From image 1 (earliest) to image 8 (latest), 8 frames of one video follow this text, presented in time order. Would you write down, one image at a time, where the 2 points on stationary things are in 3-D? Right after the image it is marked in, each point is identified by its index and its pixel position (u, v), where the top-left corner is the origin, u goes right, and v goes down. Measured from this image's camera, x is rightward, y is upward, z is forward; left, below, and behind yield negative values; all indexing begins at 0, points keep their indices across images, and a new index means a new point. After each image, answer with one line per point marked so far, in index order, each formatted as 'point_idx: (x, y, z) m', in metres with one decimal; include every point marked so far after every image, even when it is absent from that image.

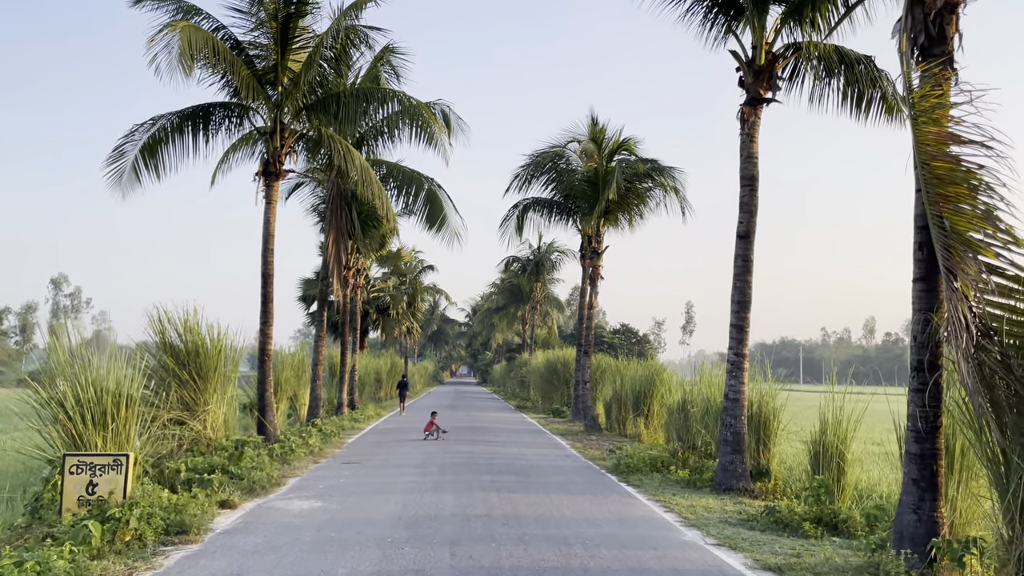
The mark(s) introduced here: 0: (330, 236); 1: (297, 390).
0: (-4.0, +1.2, +18.1) m
1: (-4.9, -2.4, +19.0) m
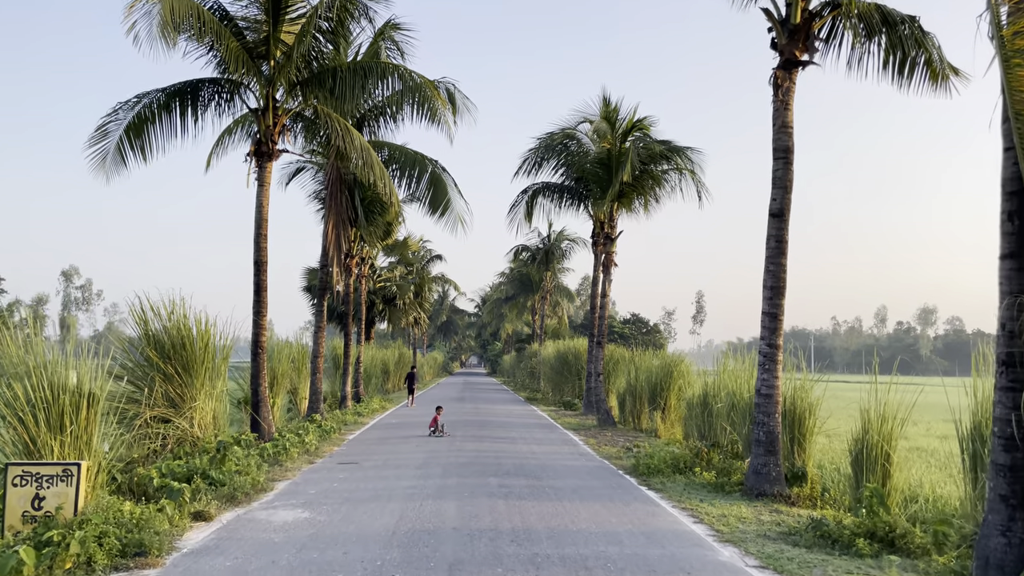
0: (-3.8, +1.4, +17.2) m
1: (-4.7, -2.1, +18.1) m
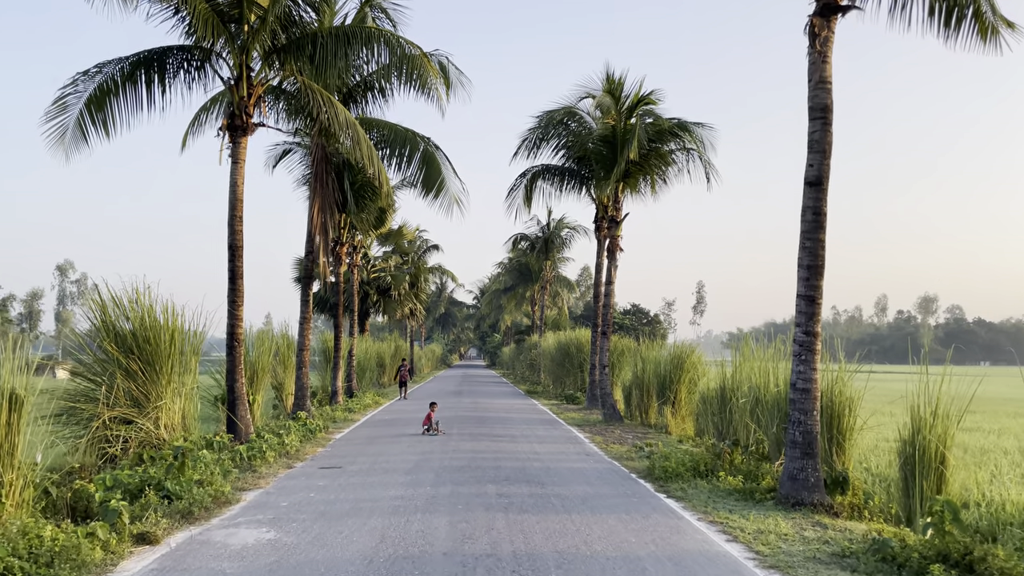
0: (-3.8, +1.6, +16.1) m
1: (-4.7, -1.9, +17.0) m
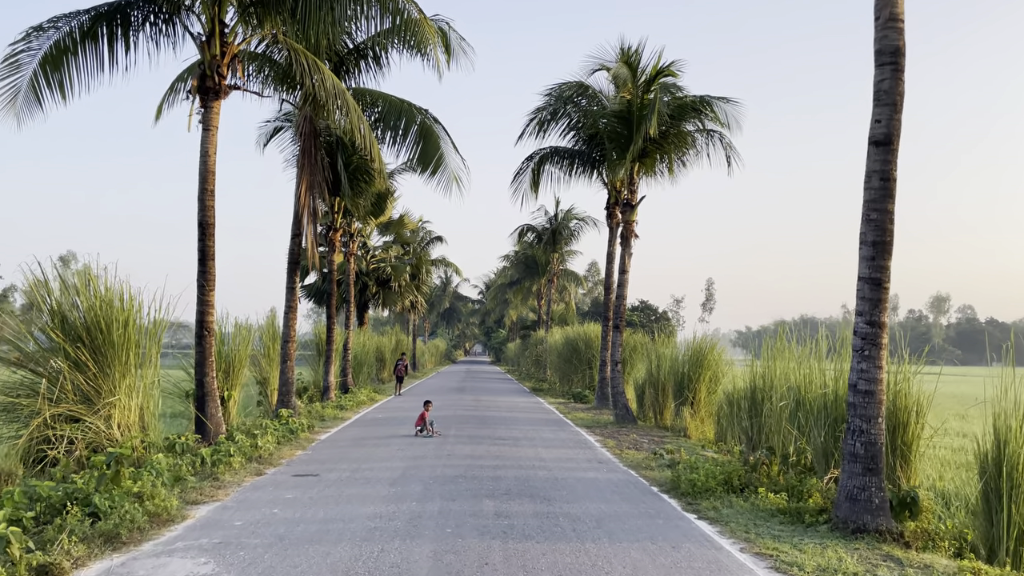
0: (-3.7, +1.9, +14.8) m
1: (-4.6, -1.6, +15.7) m
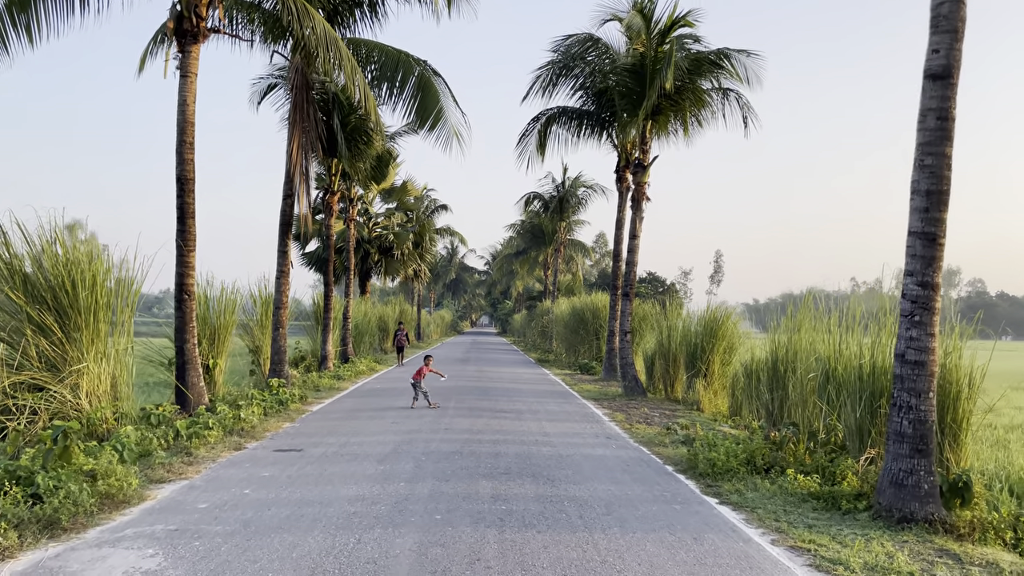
0: (-3.7, +2.5, +13.9) m
1: (-4.6, -1.0, +15.0) m
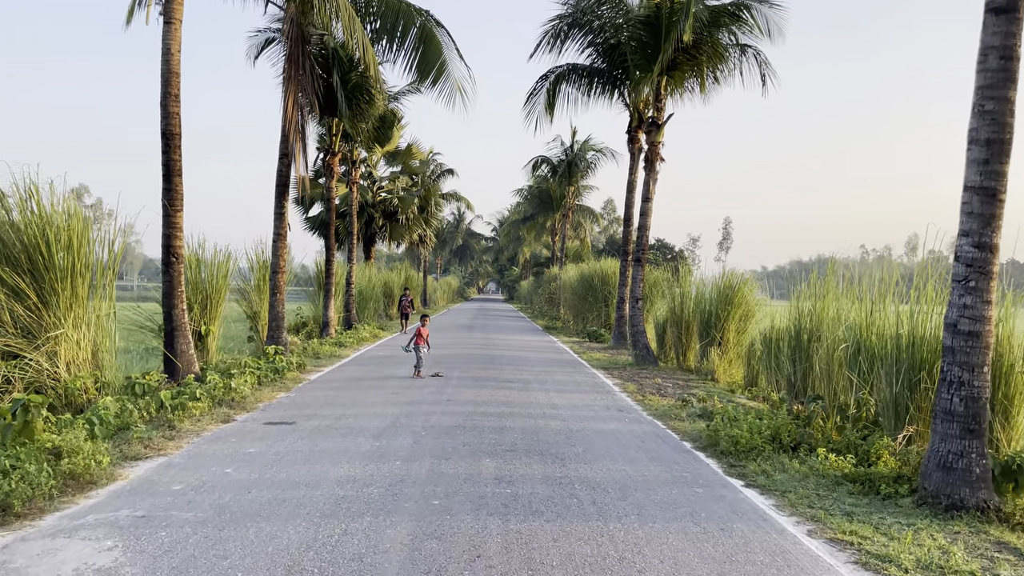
0: (-3.6, +3.1, +13.2) m
1: (-4.5, -0.3, +14.4) m
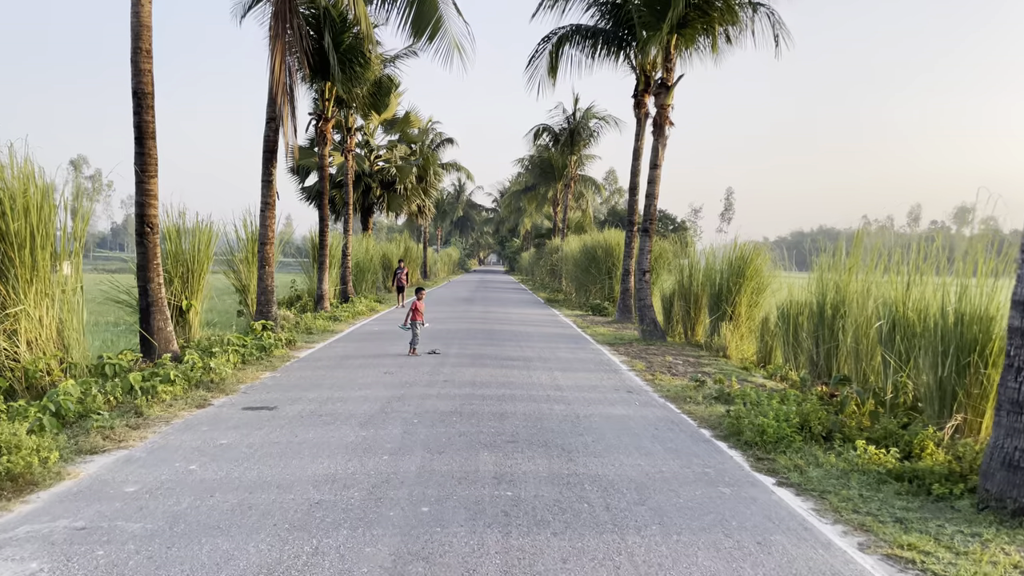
0: (-3.5, +3.5, +12.4) m
1: (-4.4, +0.1, +13.7) m
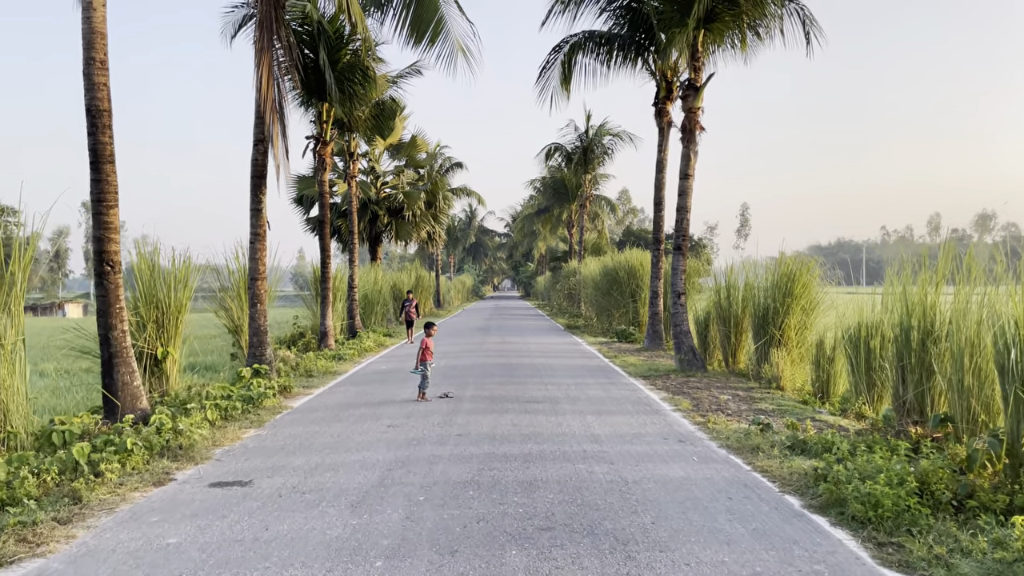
0: (-3.4, +2.9, +11.3) m
1: (-4.1, -0.5, +12.5) m
